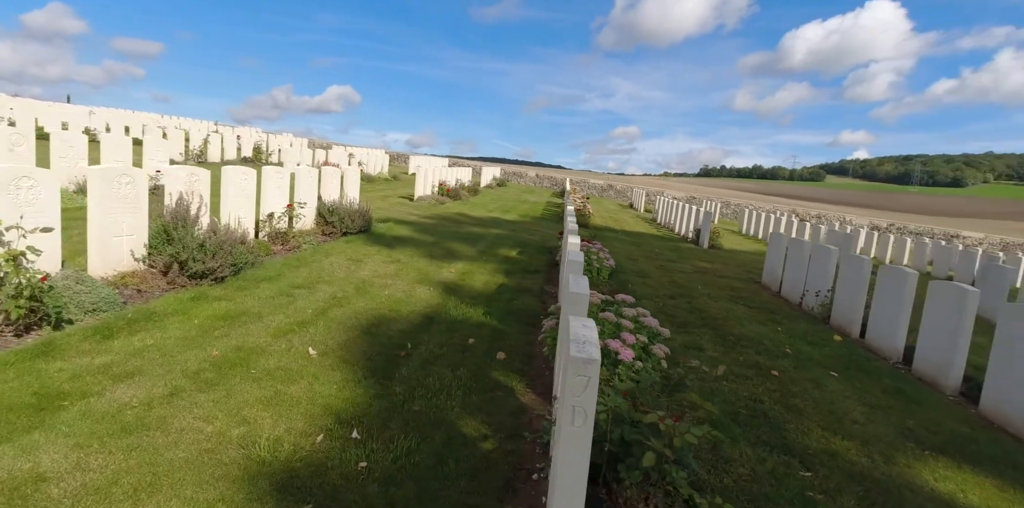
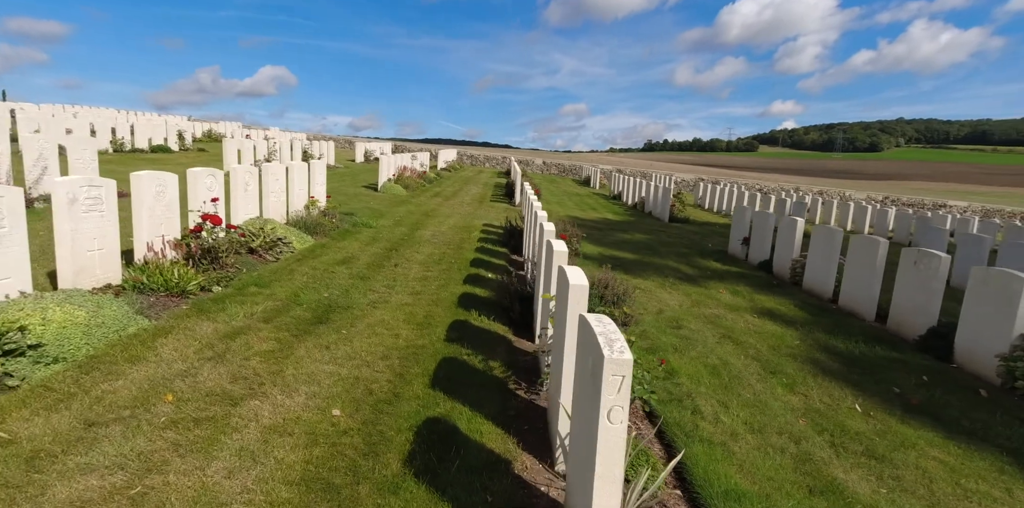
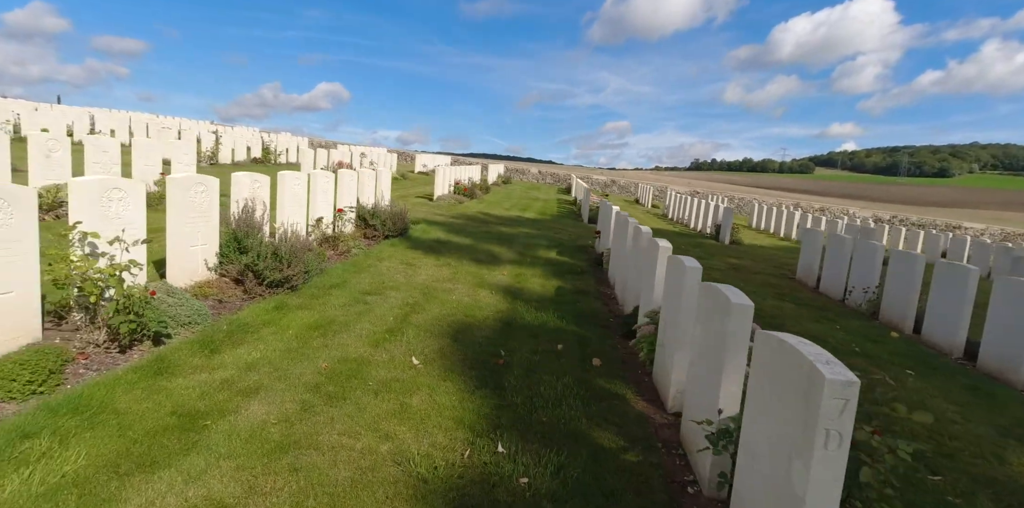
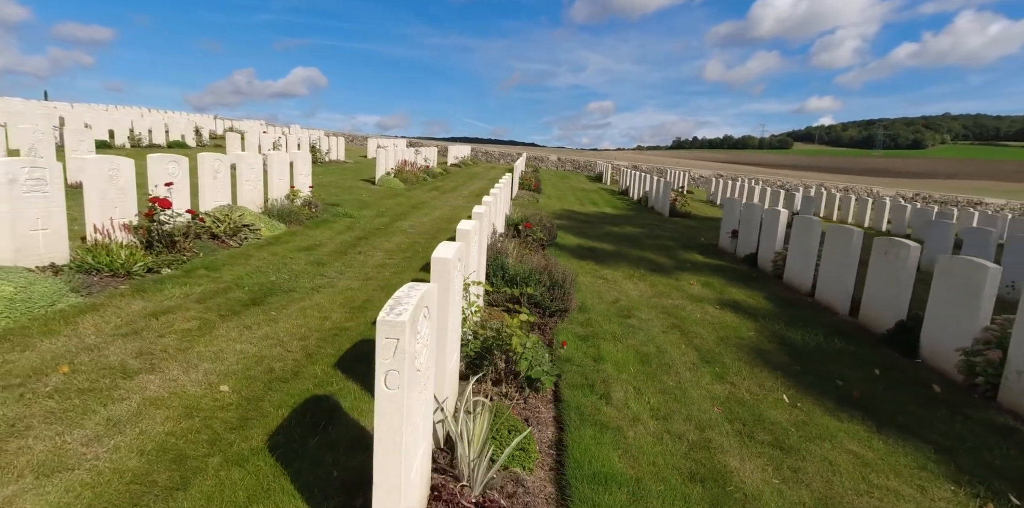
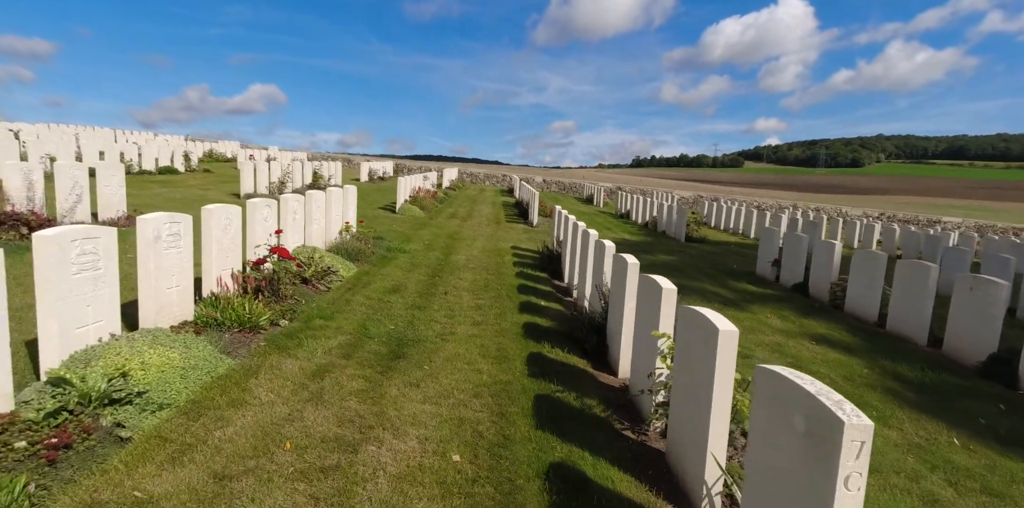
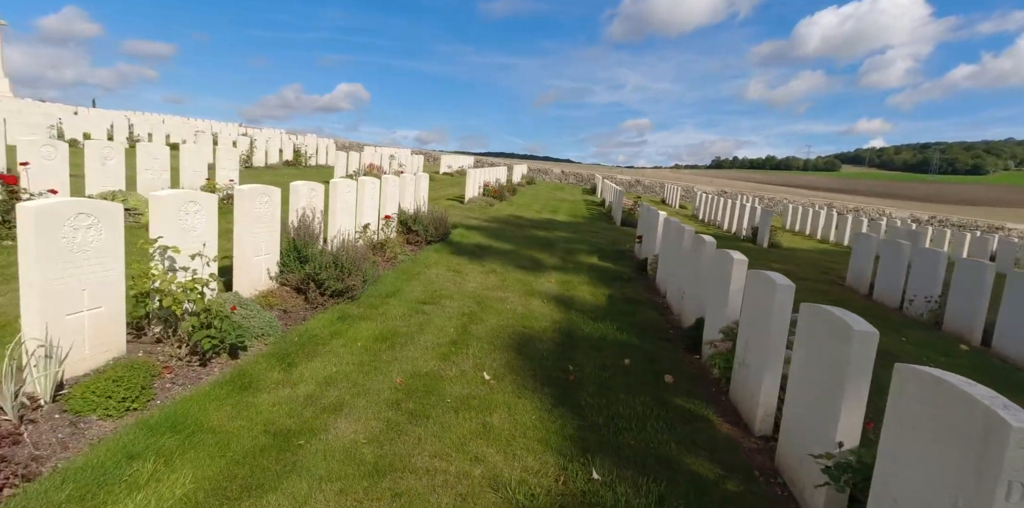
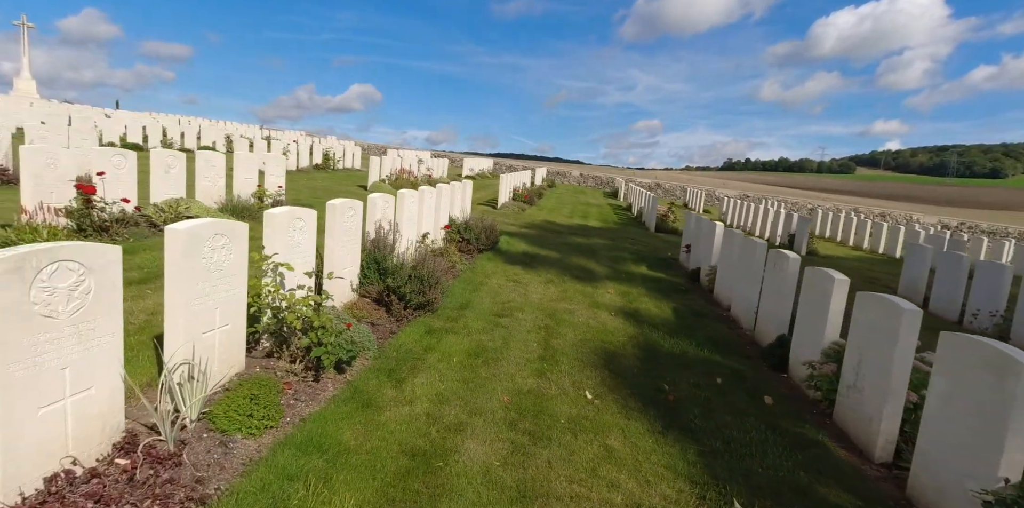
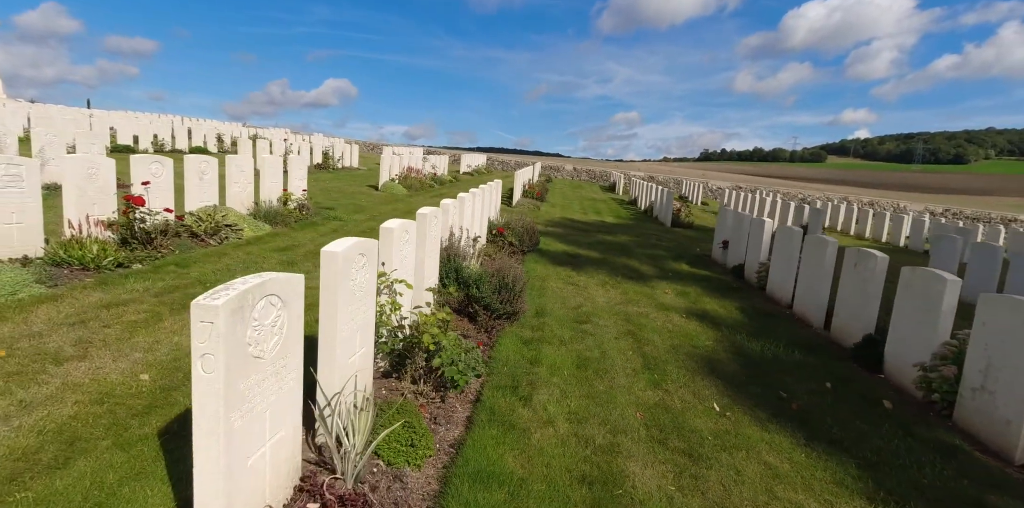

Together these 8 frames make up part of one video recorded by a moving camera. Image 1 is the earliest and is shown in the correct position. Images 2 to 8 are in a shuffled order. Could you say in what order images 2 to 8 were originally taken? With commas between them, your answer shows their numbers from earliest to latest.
3, 6, 7, 8, 4, 2, 5
